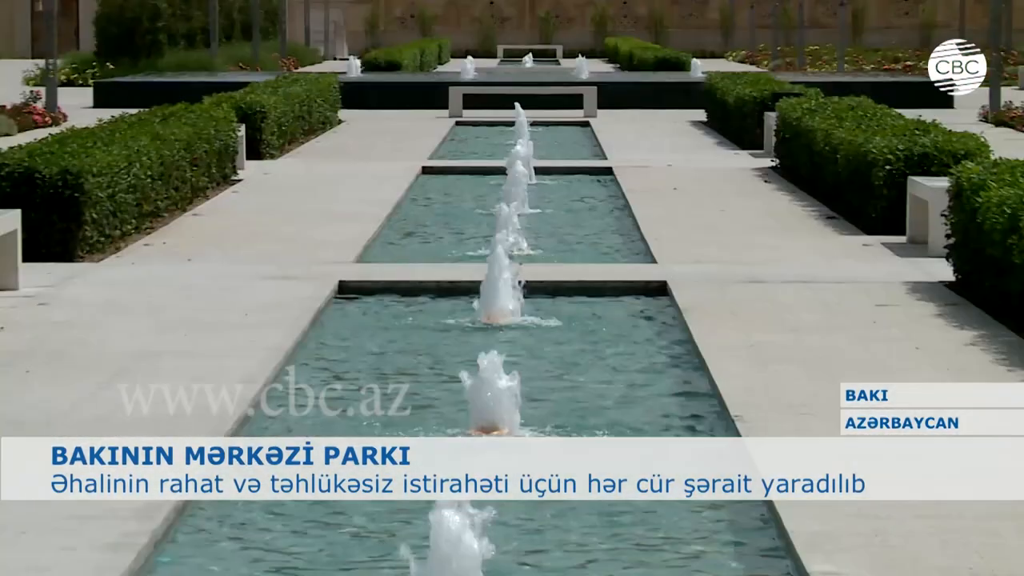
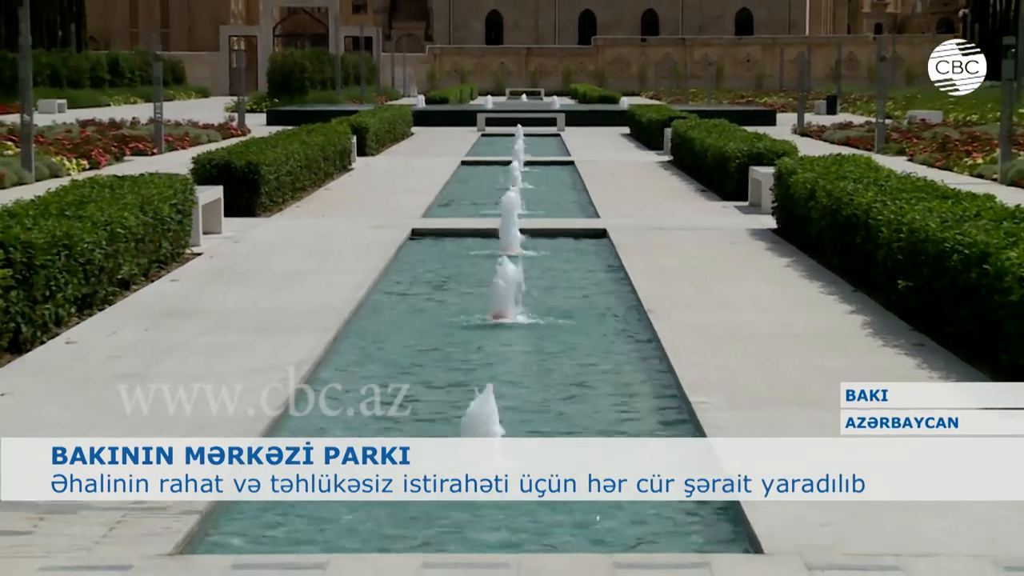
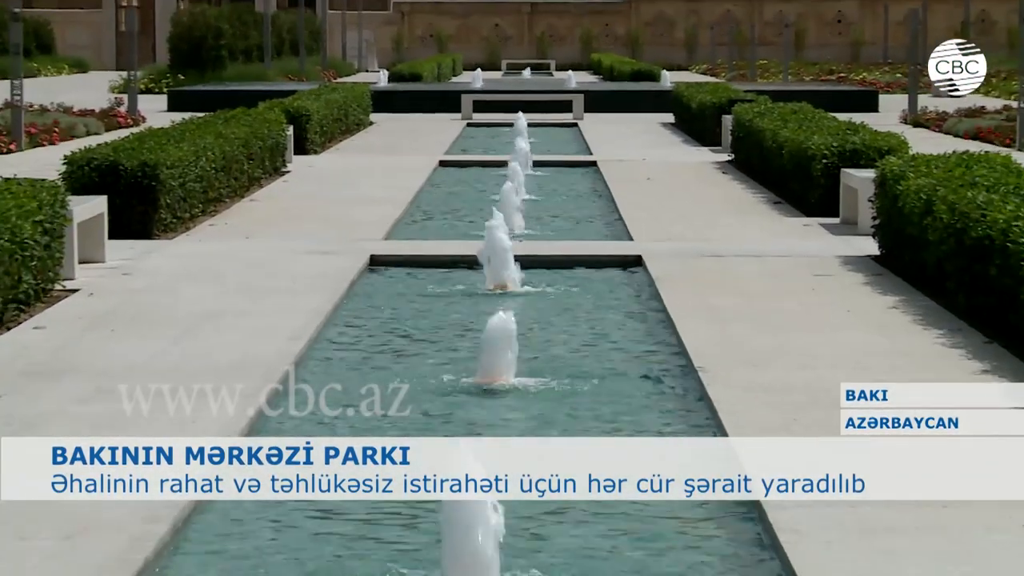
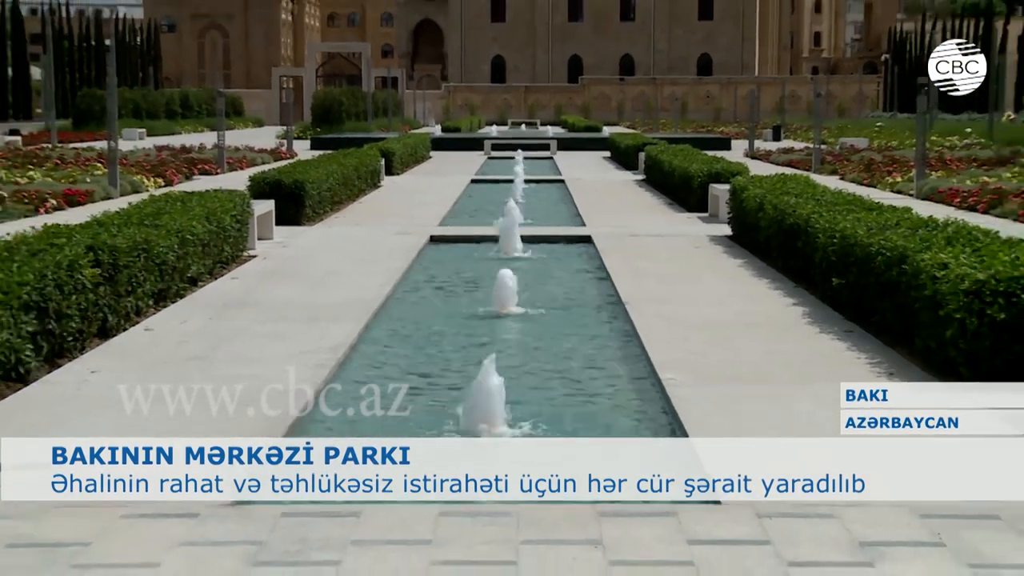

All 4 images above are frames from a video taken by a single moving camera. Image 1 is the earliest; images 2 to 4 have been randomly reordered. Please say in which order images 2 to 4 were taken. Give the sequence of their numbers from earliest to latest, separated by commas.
3, 2, 4
